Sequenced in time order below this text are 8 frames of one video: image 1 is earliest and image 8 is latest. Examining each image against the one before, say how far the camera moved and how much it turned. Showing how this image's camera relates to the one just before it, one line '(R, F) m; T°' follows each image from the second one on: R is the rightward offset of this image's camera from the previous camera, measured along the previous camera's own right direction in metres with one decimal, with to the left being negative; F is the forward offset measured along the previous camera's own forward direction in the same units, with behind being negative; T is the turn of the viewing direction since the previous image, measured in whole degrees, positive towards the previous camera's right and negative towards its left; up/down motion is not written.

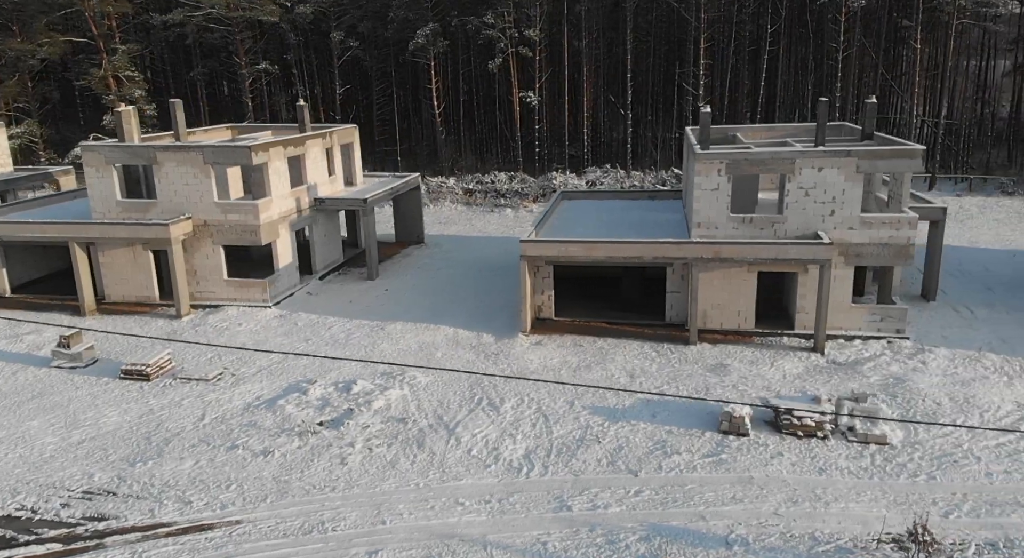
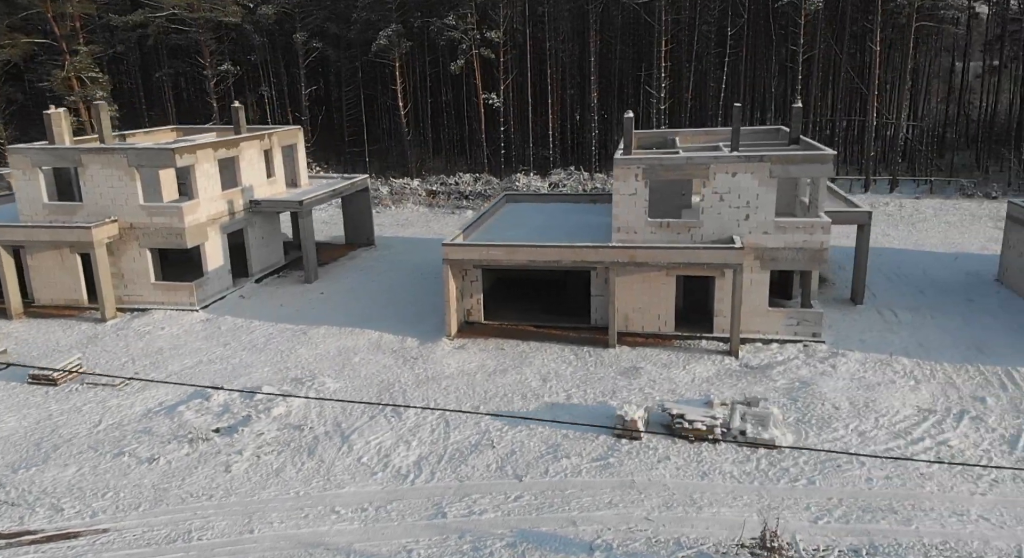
(+2.0, +0.1) m; +1°
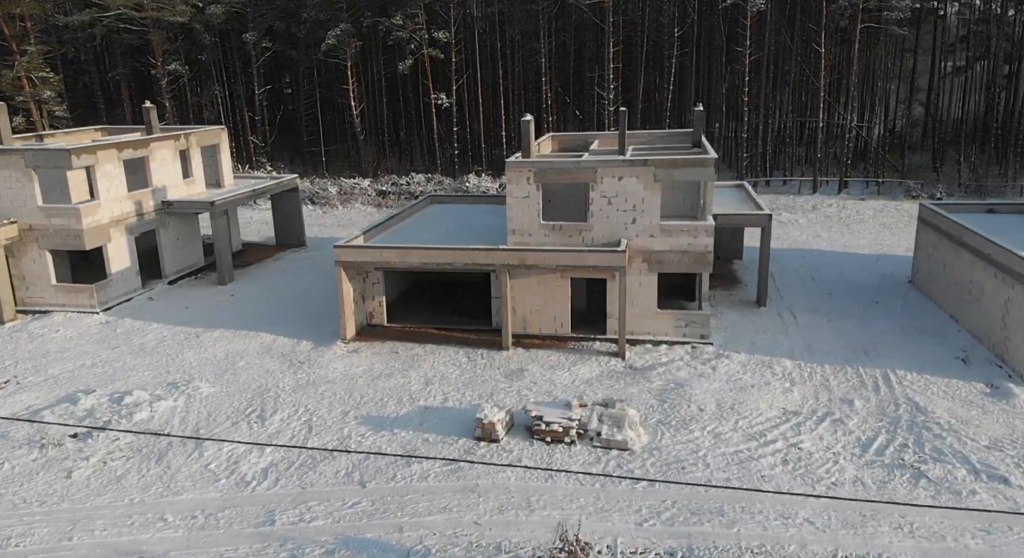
(+2.7, +0.1) m; +1°
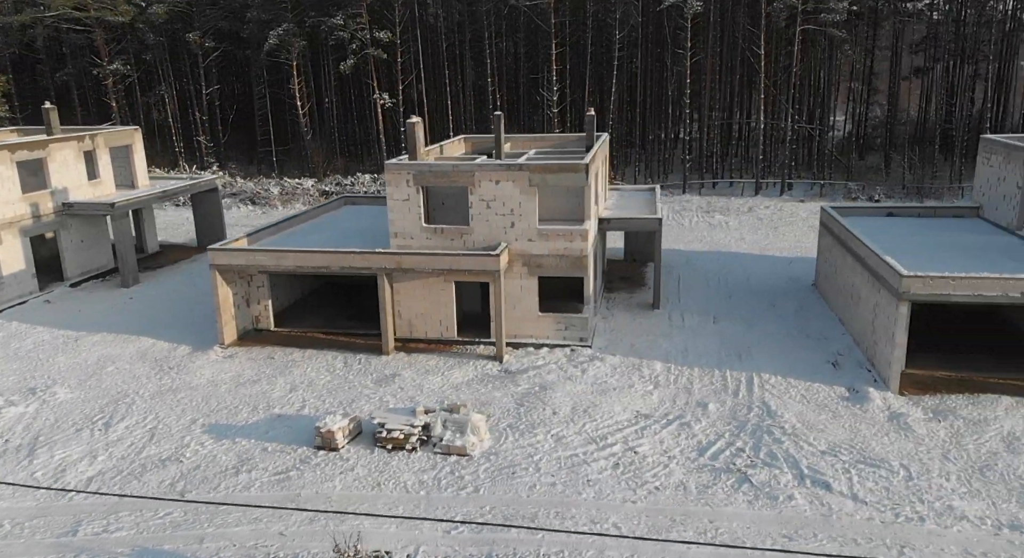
(+3.0, +0.1) m; +1°
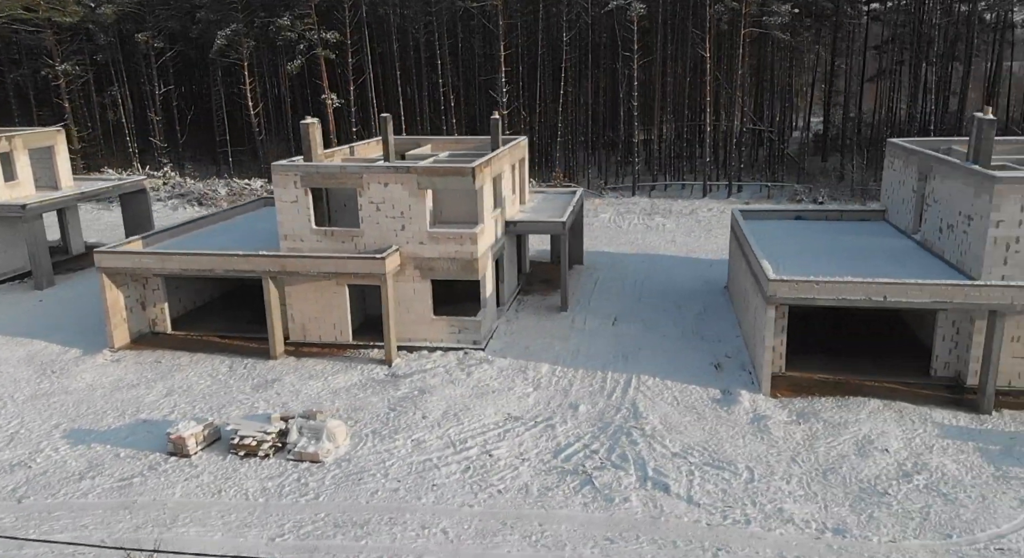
(+2.7, 0.0) m; +1°
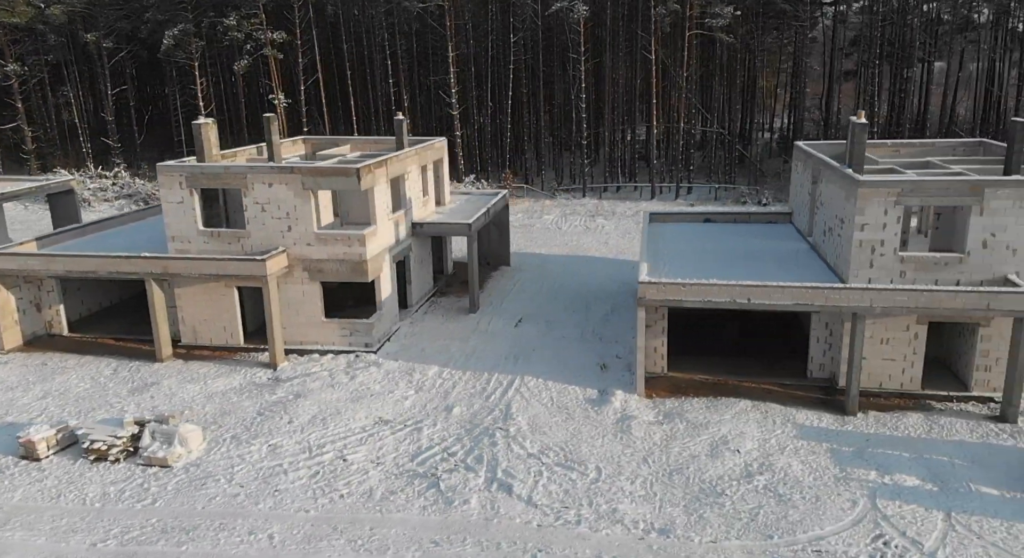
(+2.7, -0.1) m; +1°
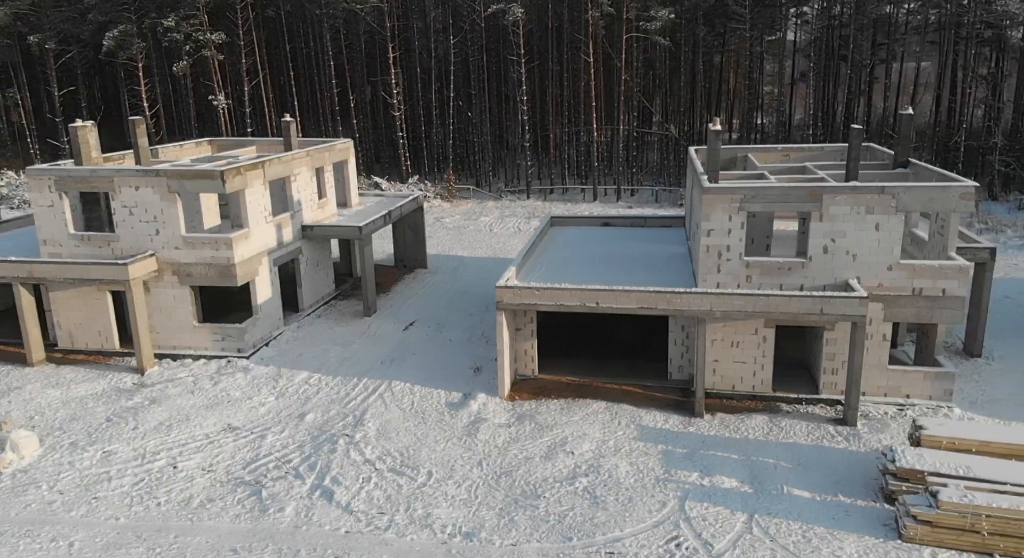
(+3.1, -0.1) m; +1°
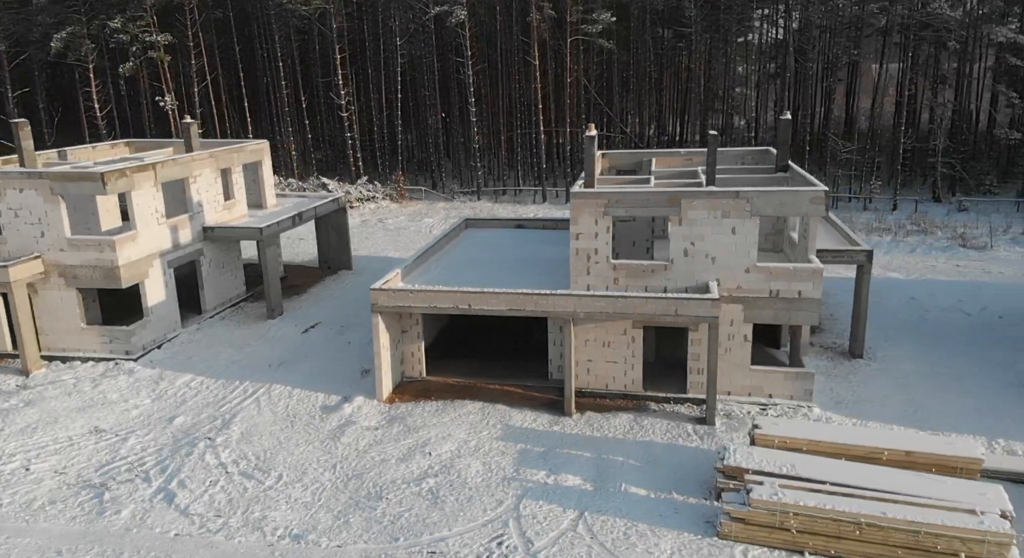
(+2.7, -0.2) m; +1°
